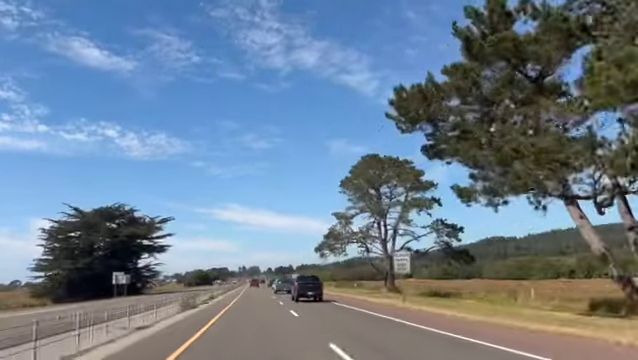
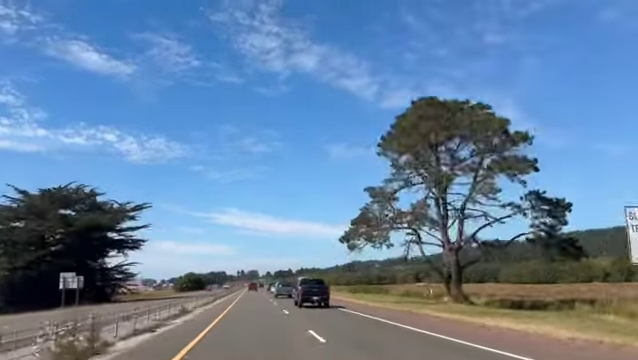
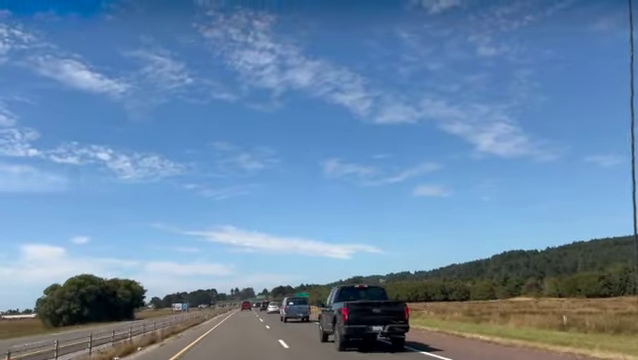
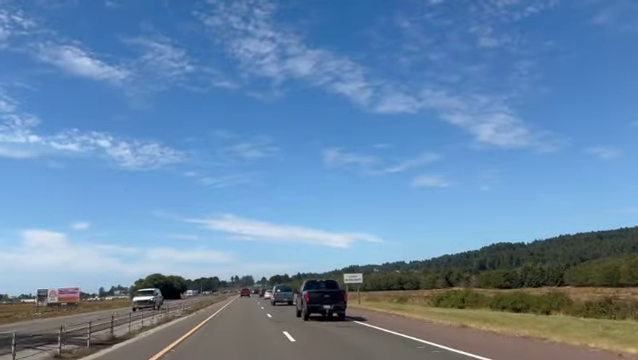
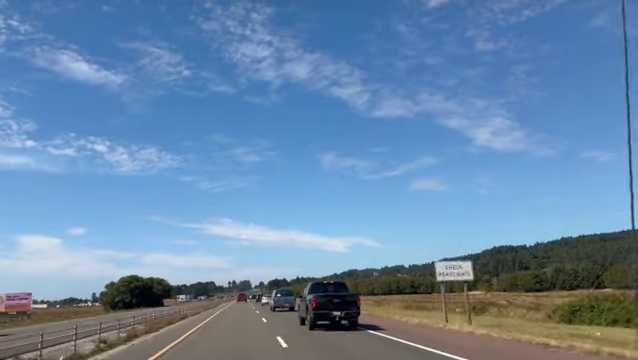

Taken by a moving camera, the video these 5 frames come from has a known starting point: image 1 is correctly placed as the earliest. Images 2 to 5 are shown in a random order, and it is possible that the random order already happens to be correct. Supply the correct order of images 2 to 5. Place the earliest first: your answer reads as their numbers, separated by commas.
2, 4, 5, 3
